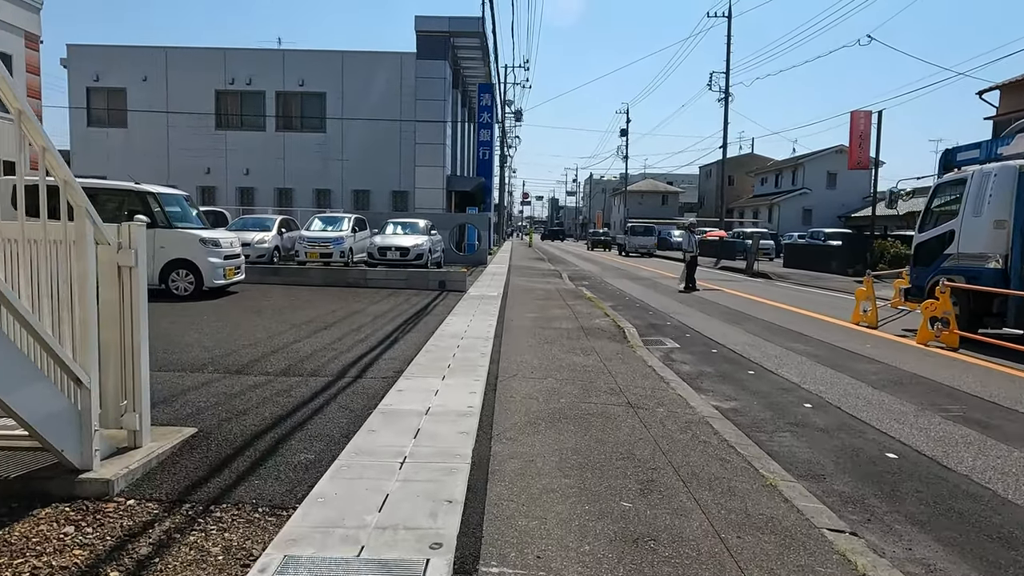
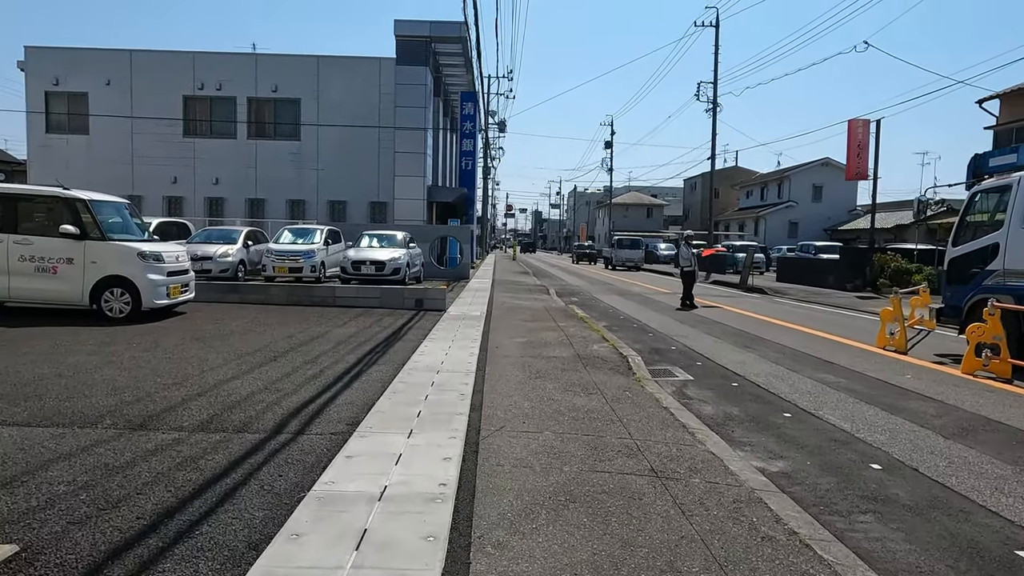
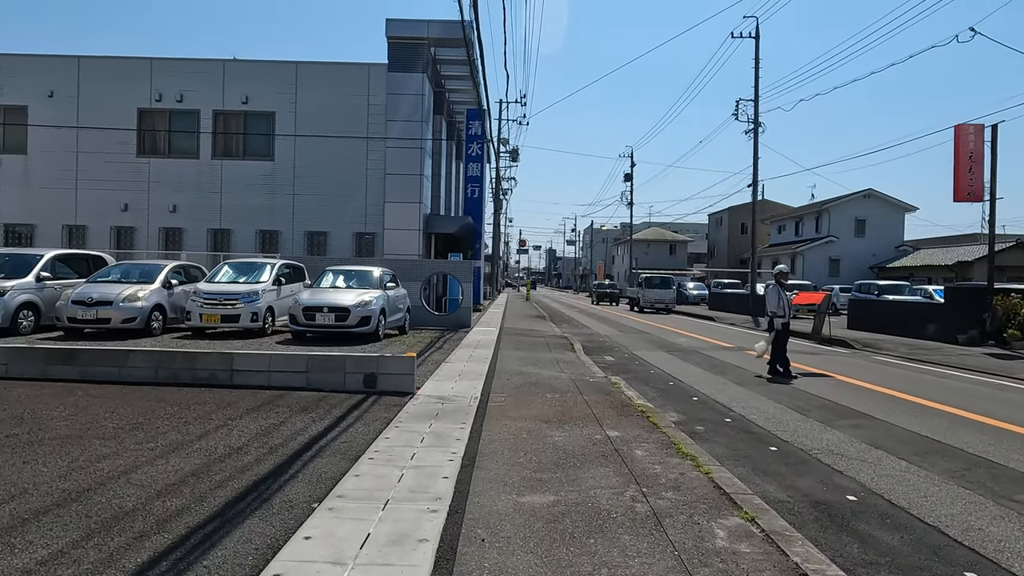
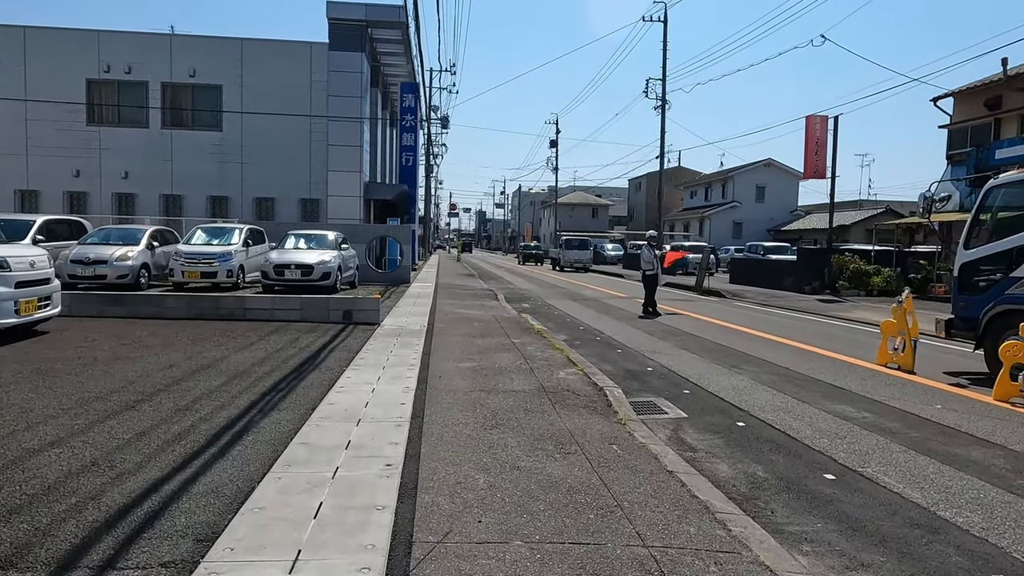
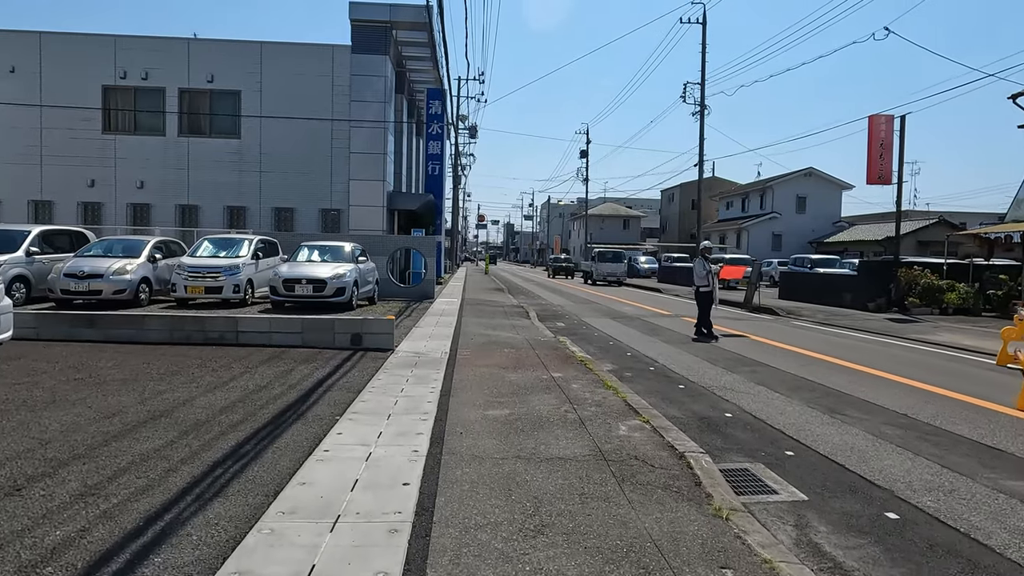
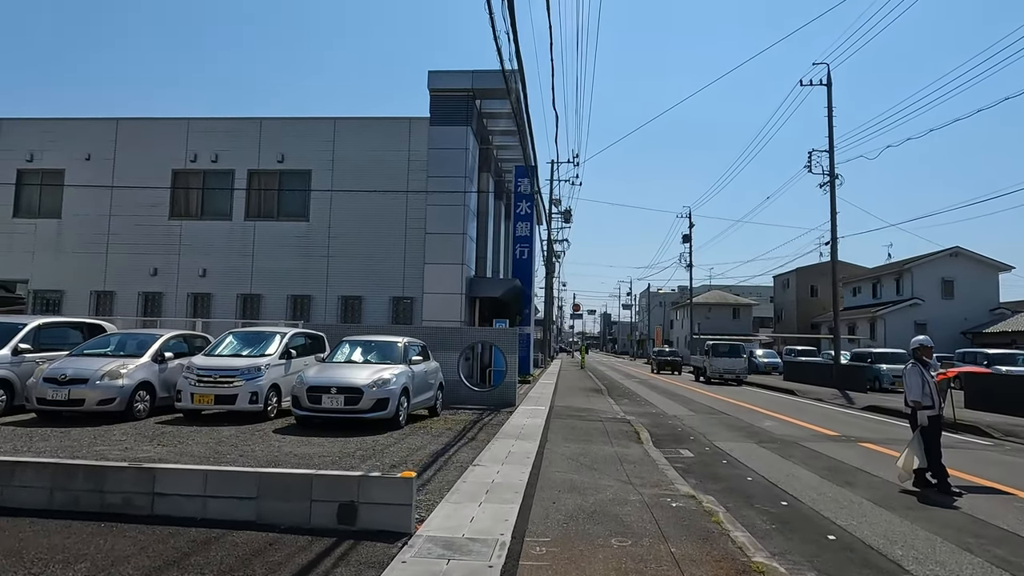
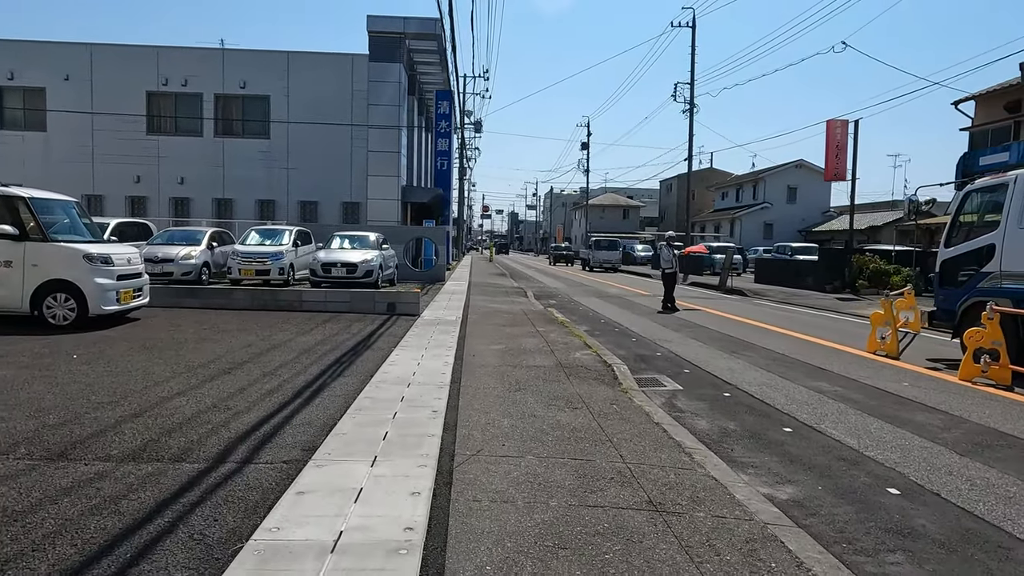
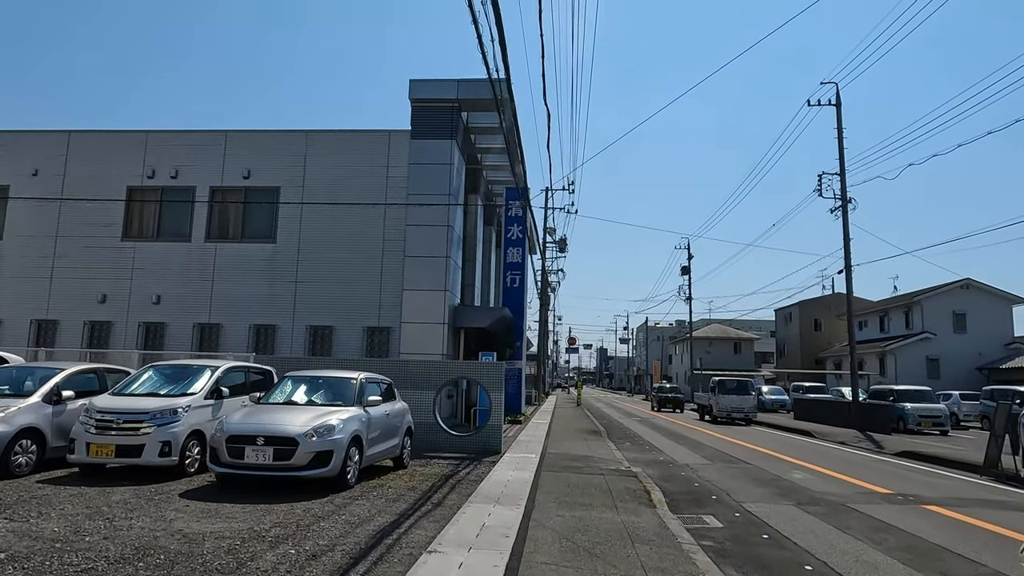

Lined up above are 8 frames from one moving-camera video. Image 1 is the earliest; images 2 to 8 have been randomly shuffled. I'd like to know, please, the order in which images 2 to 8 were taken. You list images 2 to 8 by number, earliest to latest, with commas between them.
2, 7, 4, 5, 3, 6, 8
